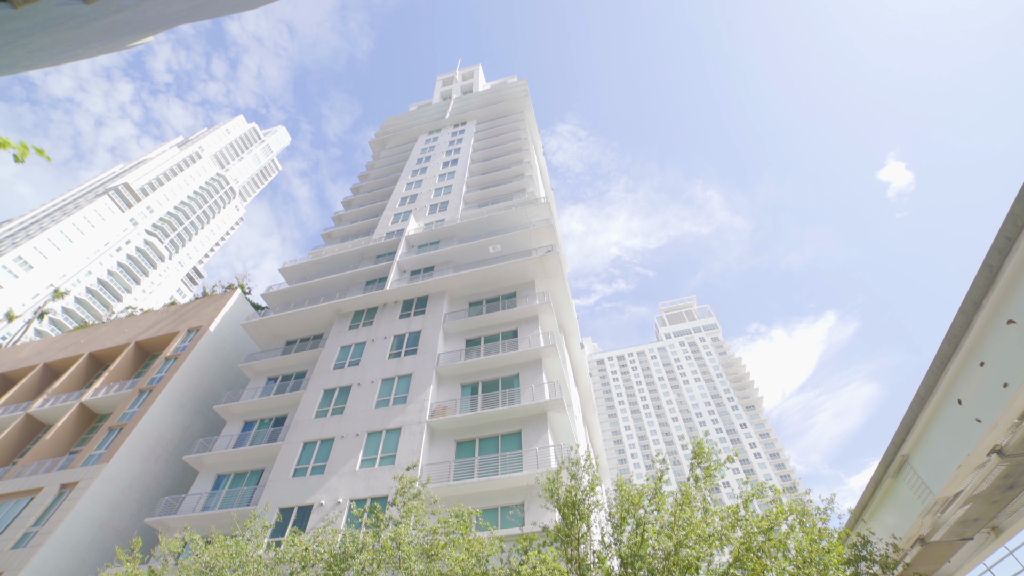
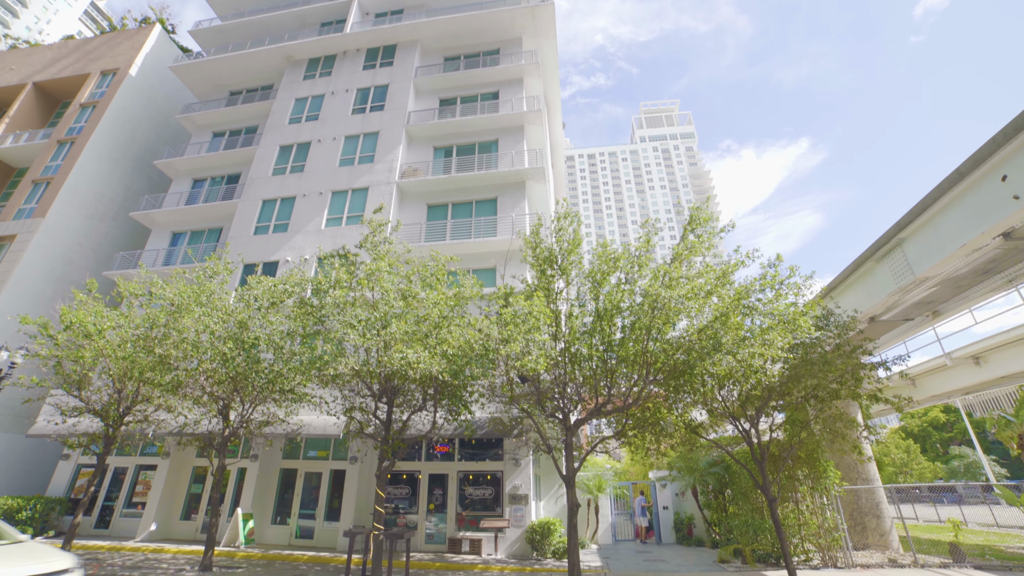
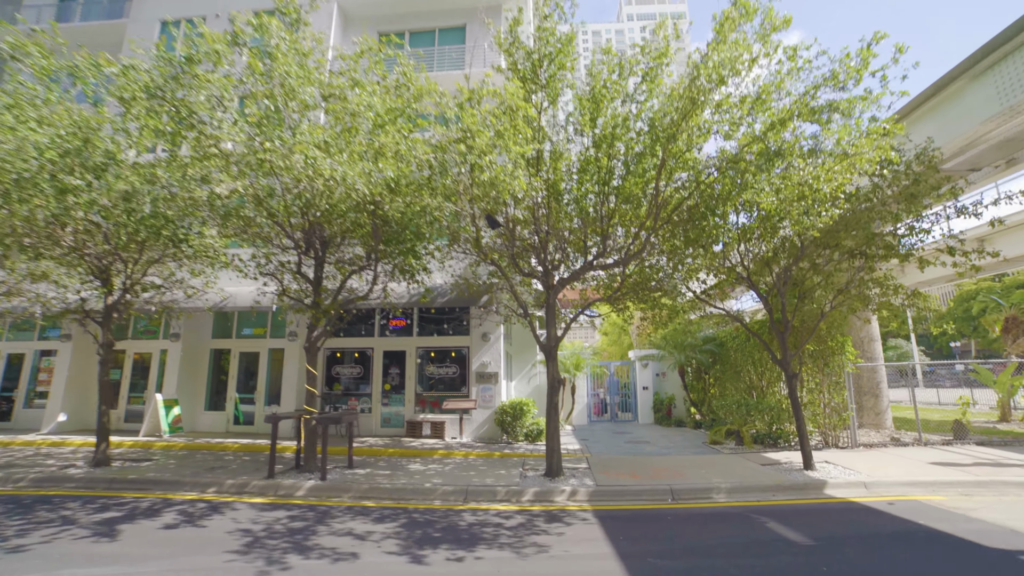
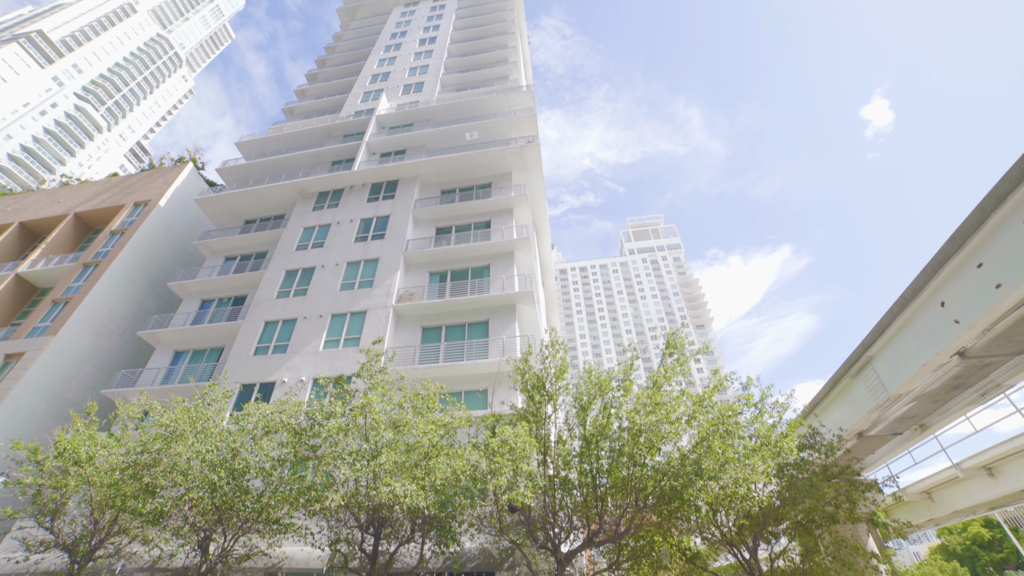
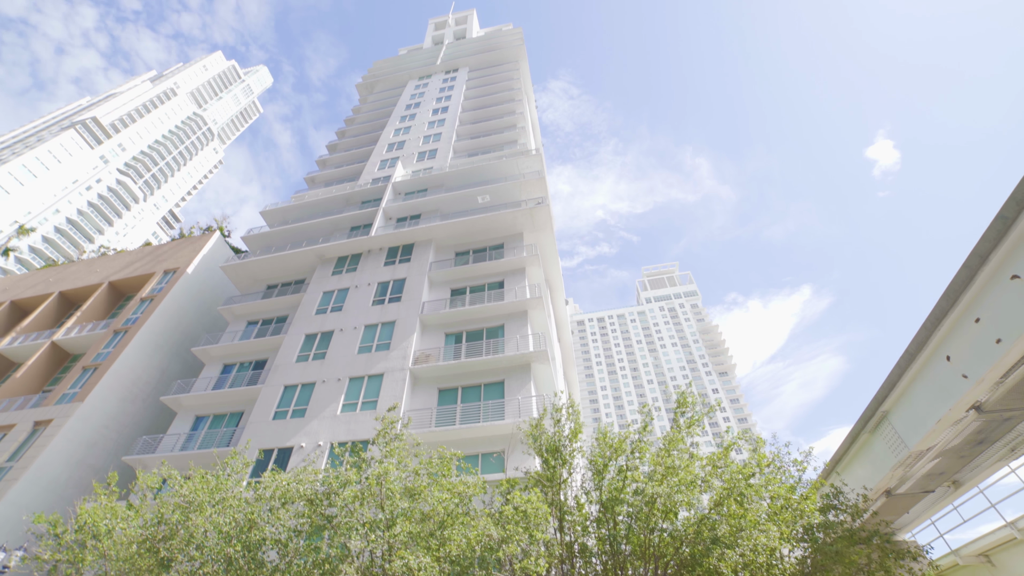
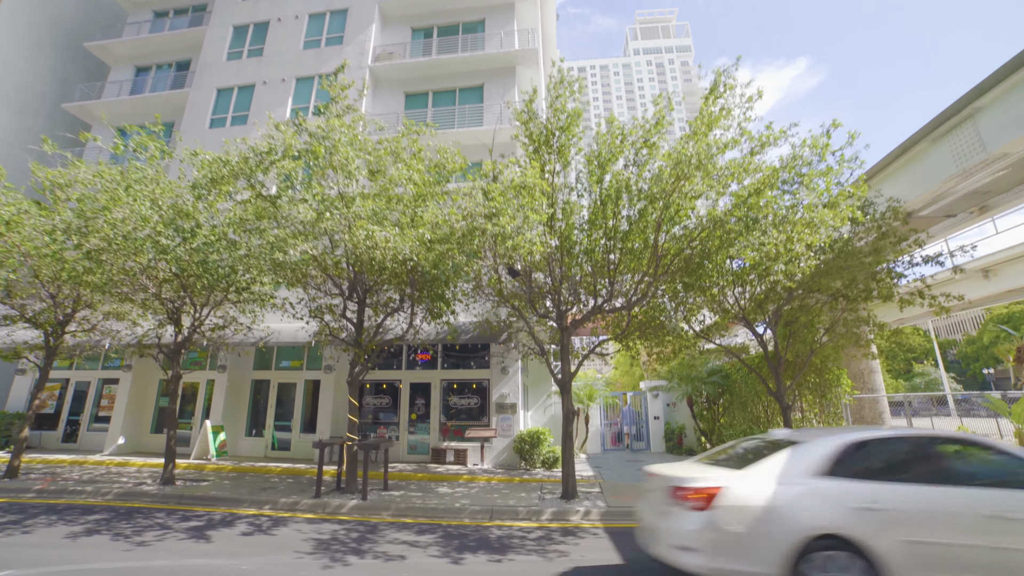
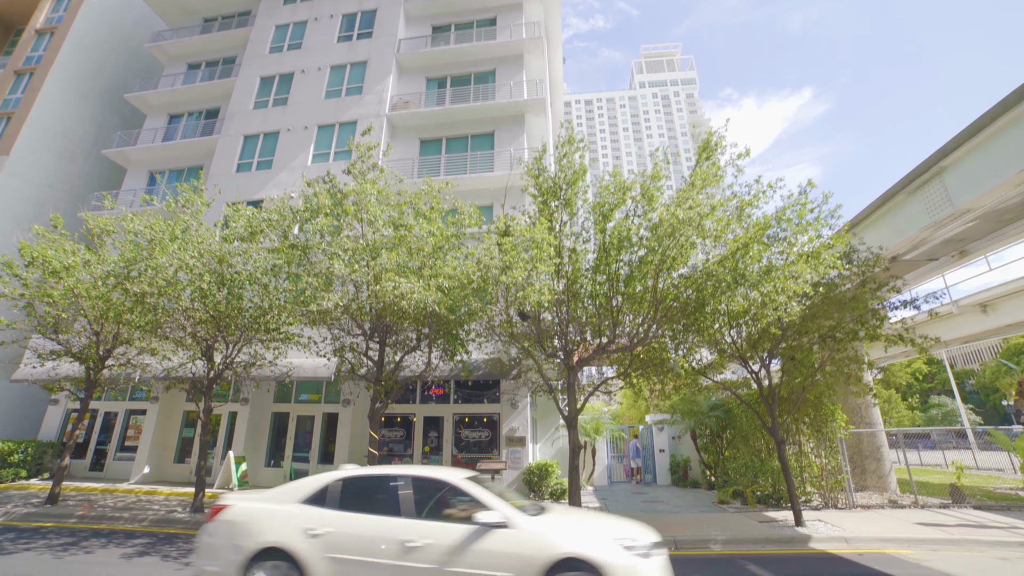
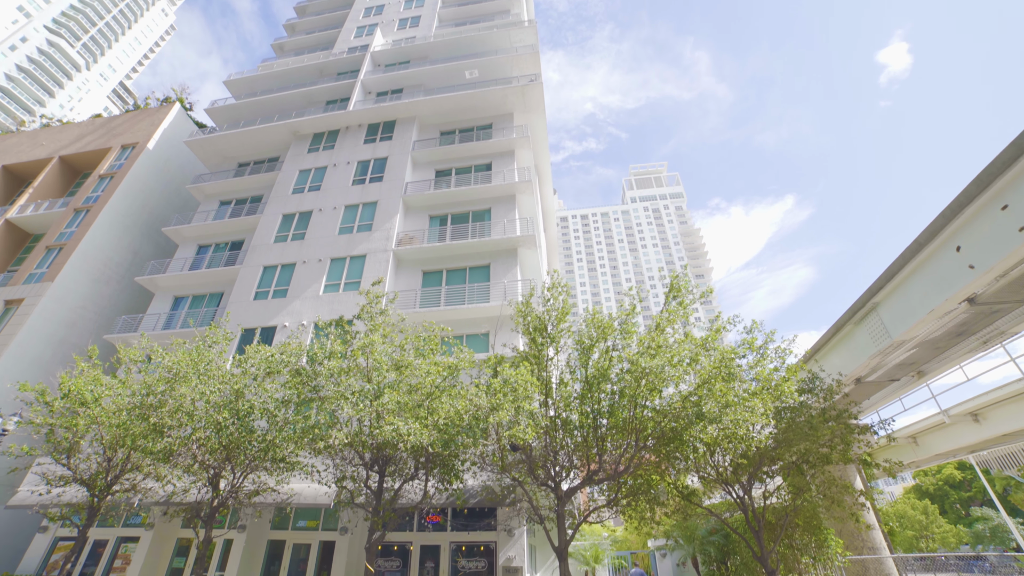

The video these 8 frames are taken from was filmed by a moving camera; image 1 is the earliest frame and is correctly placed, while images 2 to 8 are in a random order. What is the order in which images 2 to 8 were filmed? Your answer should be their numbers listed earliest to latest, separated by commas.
5, 4, 8, 2, 7, 6, 3
